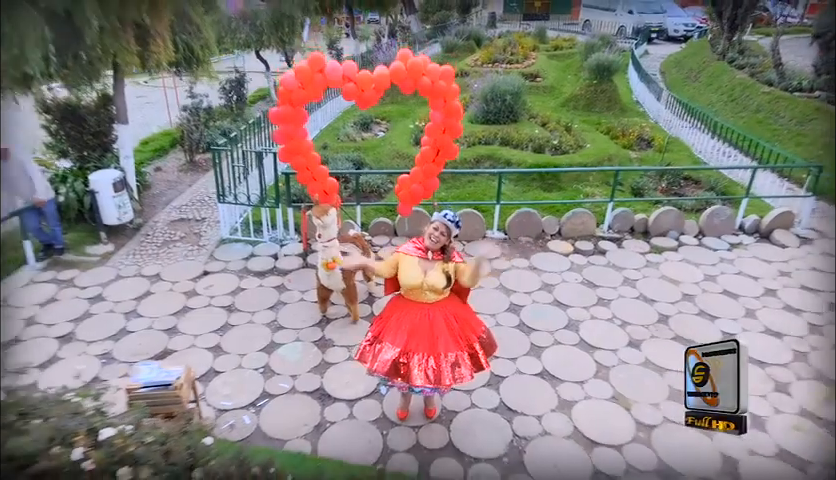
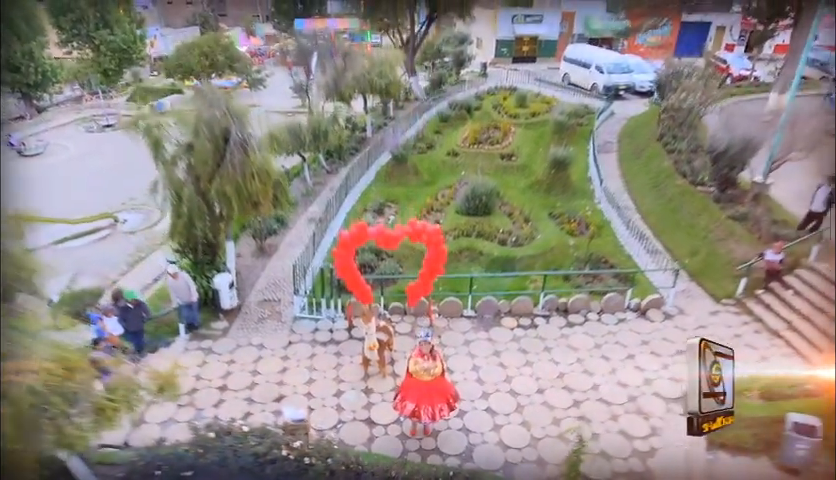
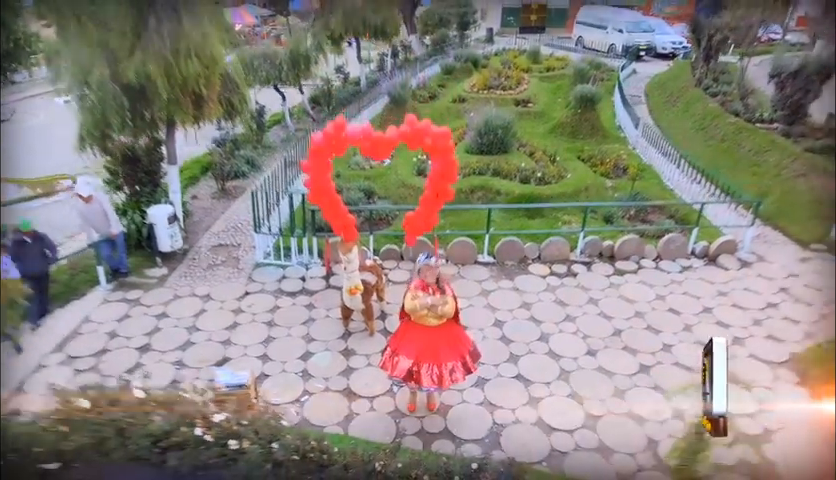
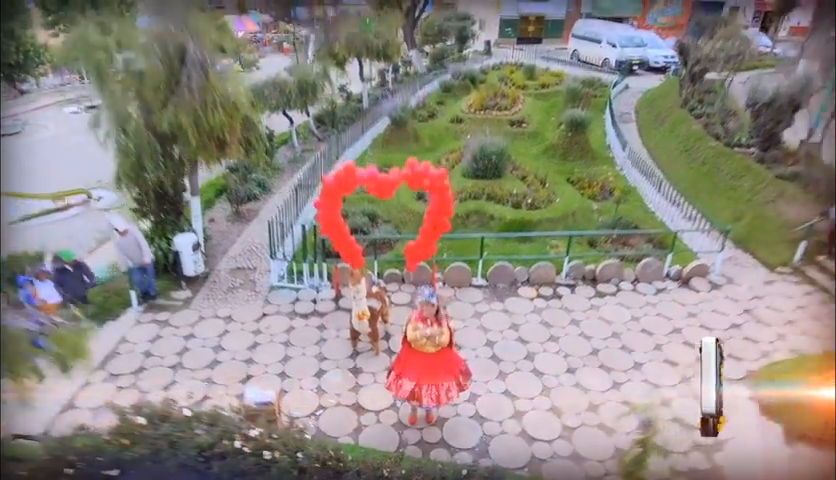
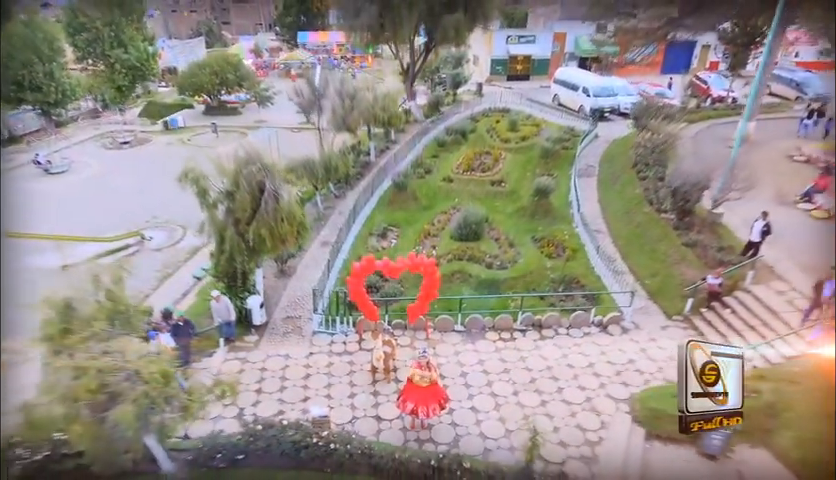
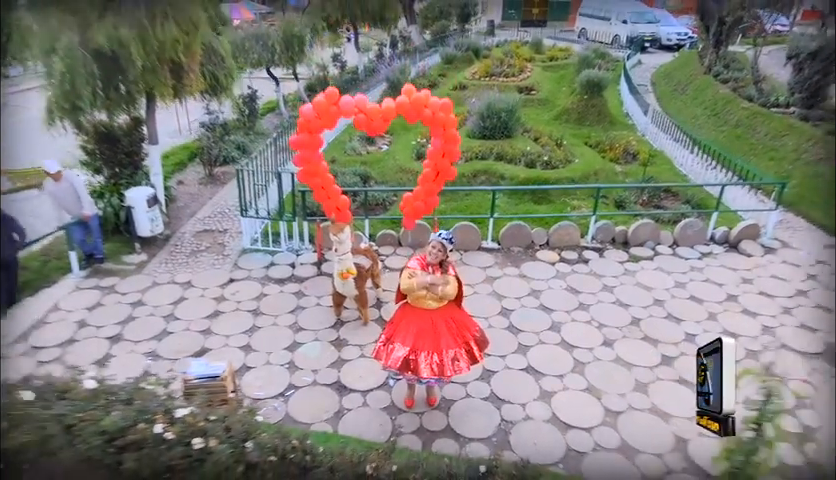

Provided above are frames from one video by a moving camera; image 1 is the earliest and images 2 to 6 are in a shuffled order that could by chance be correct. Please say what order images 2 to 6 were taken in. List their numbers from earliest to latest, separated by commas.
6, 3, 4, 2, 5
